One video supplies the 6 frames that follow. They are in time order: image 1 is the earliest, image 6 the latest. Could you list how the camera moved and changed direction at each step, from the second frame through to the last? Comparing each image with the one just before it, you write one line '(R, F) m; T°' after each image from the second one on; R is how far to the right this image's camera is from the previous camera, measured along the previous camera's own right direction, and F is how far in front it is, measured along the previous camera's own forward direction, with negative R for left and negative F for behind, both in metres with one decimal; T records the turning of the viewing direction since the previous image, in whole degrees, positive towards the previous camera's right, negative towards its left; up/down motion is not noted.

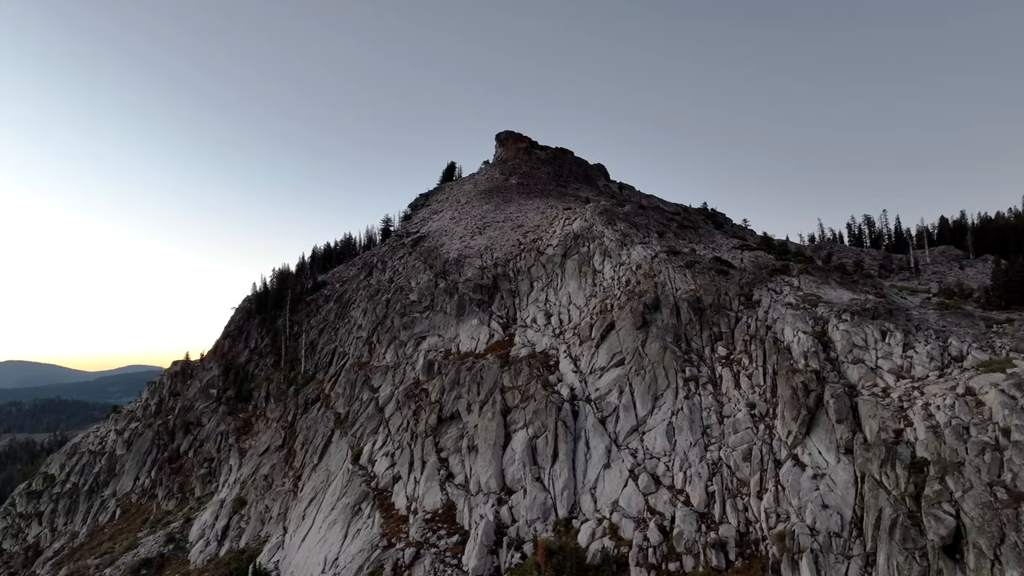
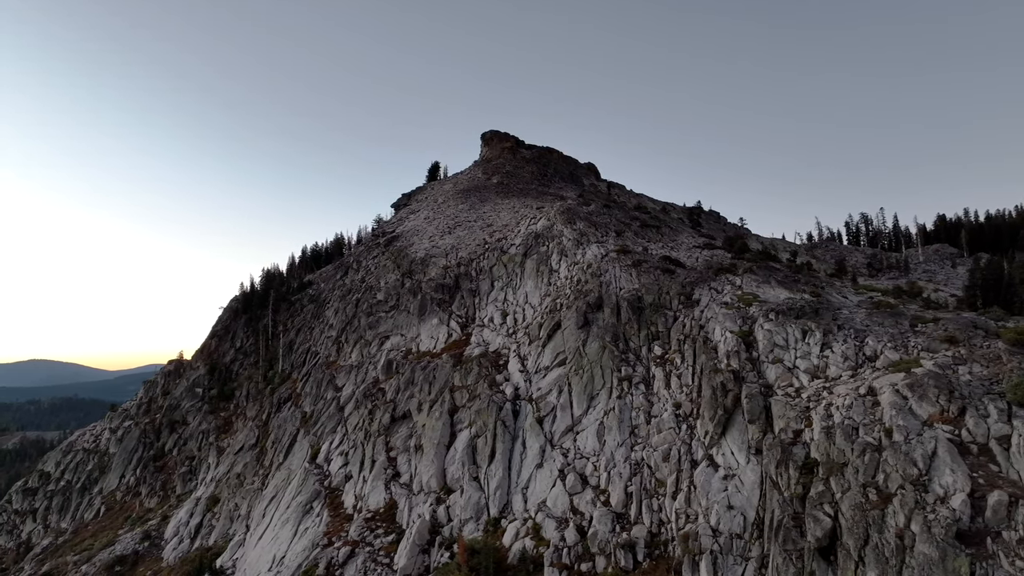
(+3.8, +0.1) m; -1°
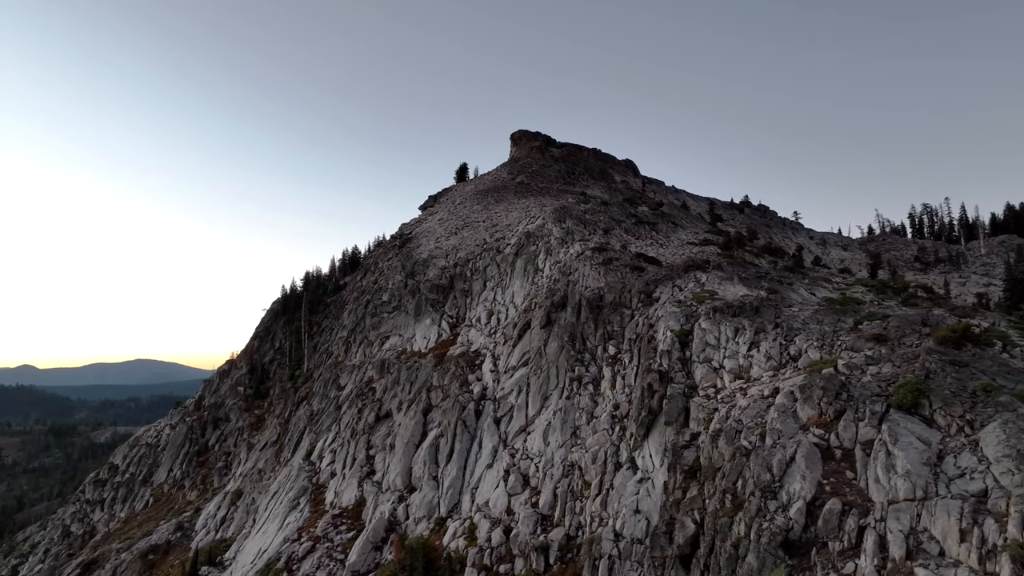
(+5.9, +0.3) m; -6°
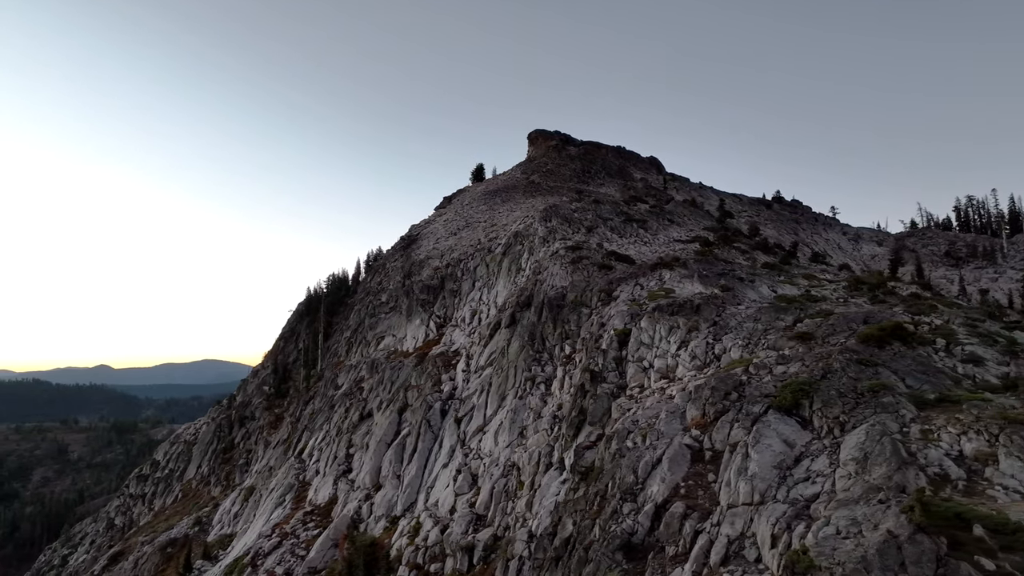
(+4.6, +0.2) m; -4°
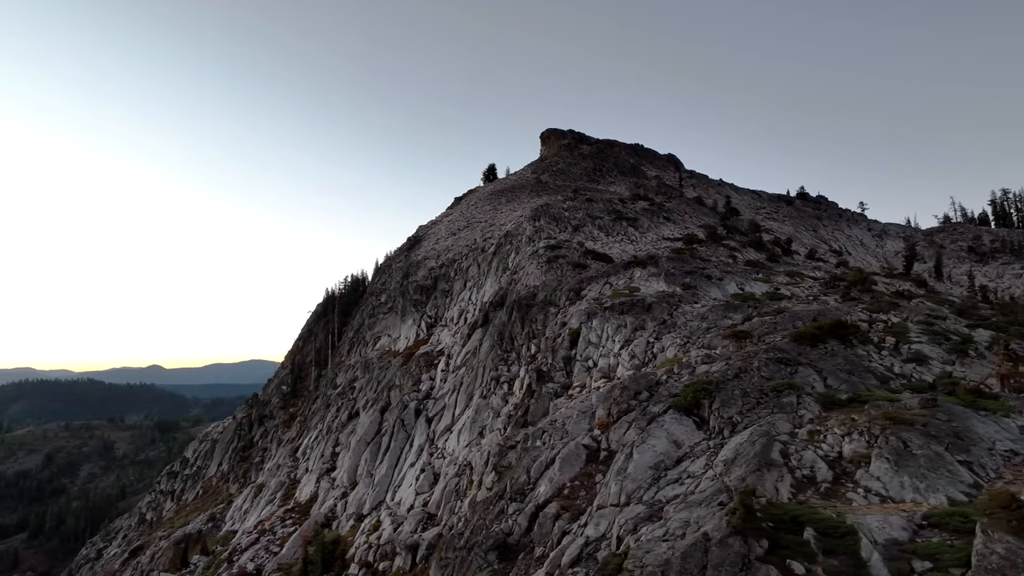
(+3.5, +0.1) m; -3°
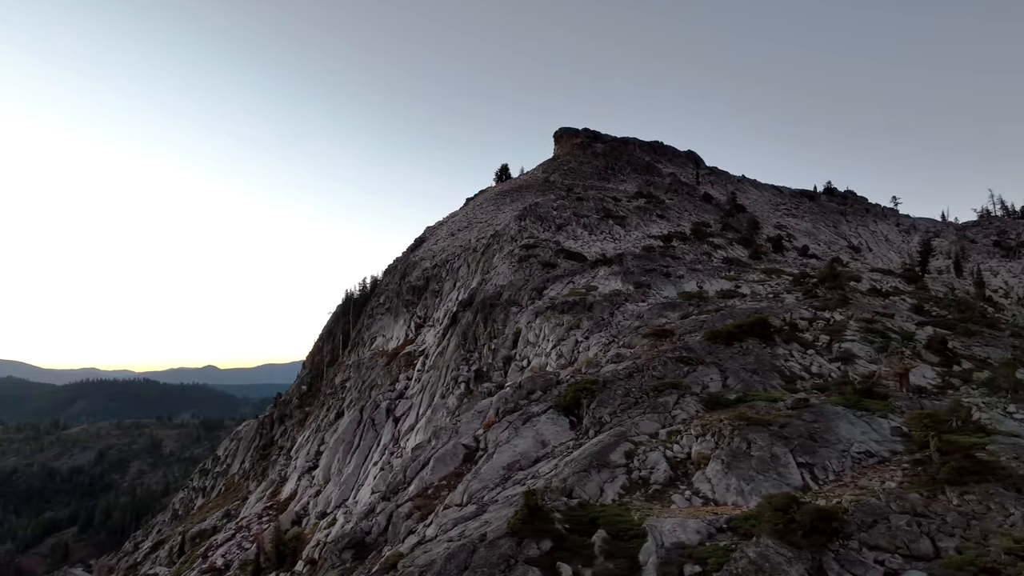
(+3.9, +0.1) m; -3°
